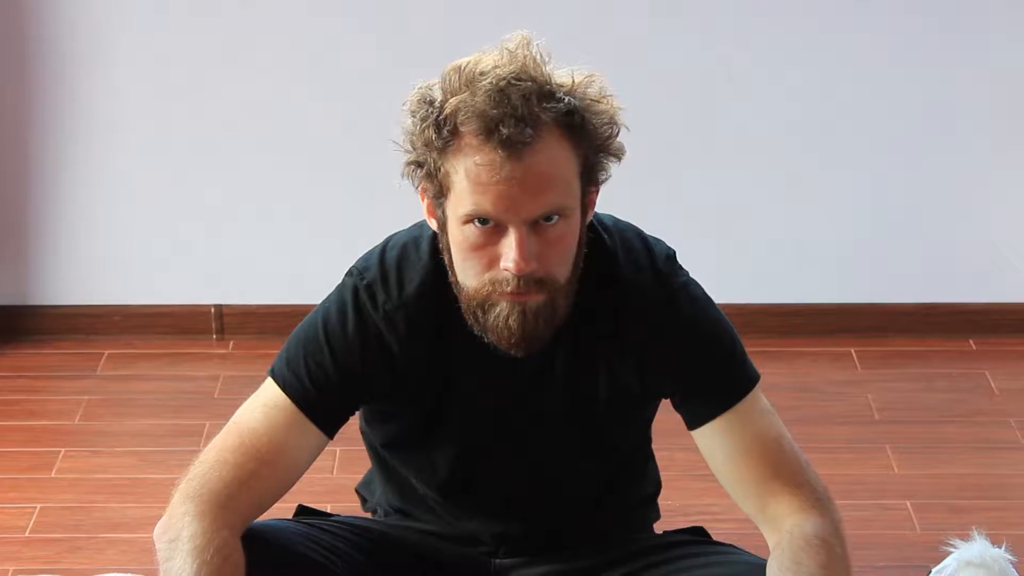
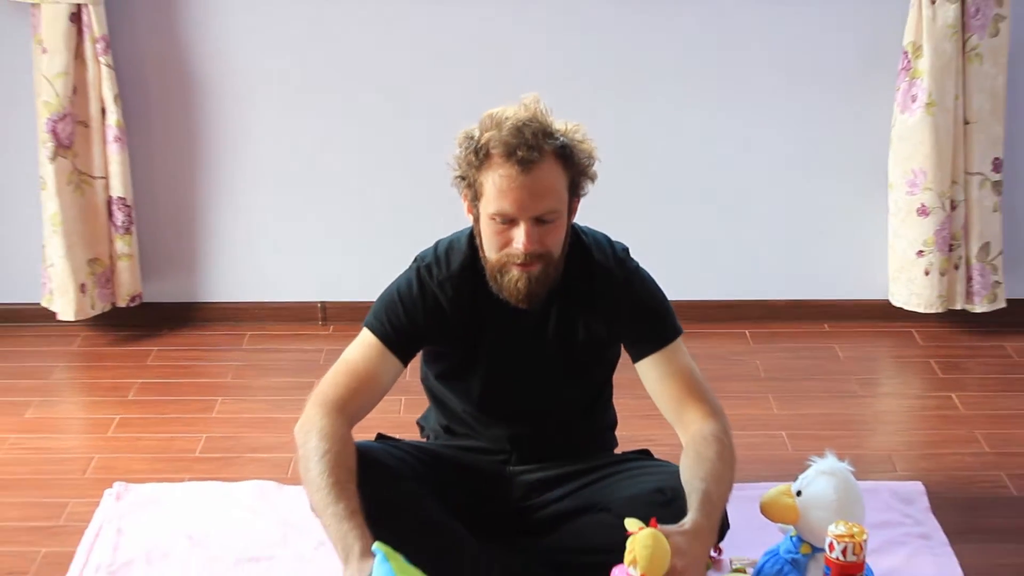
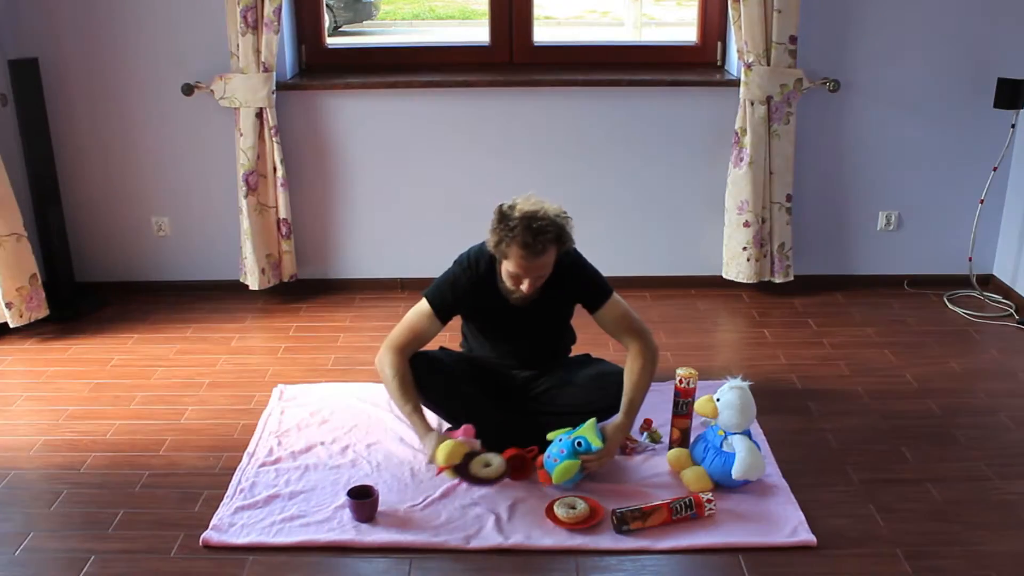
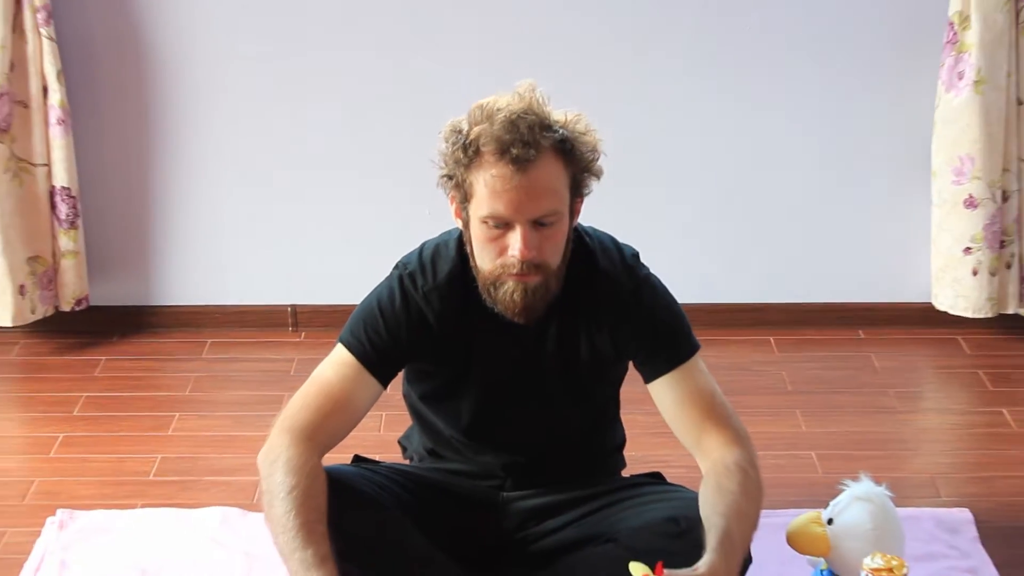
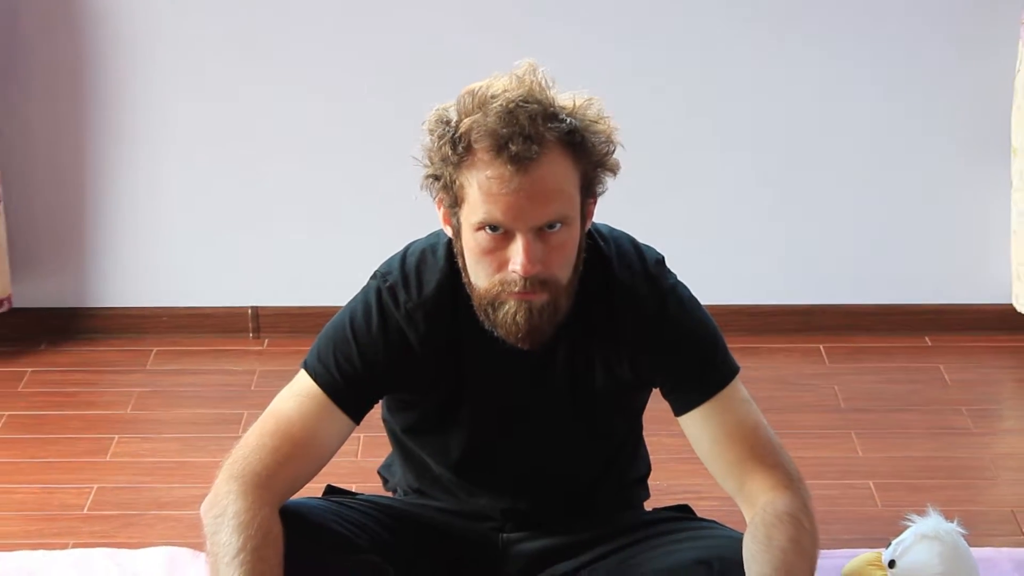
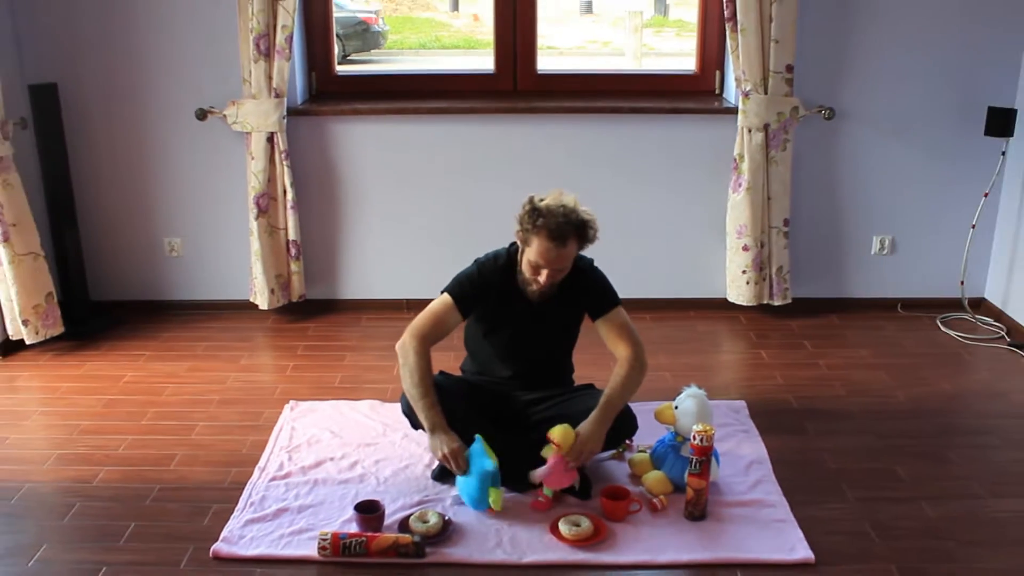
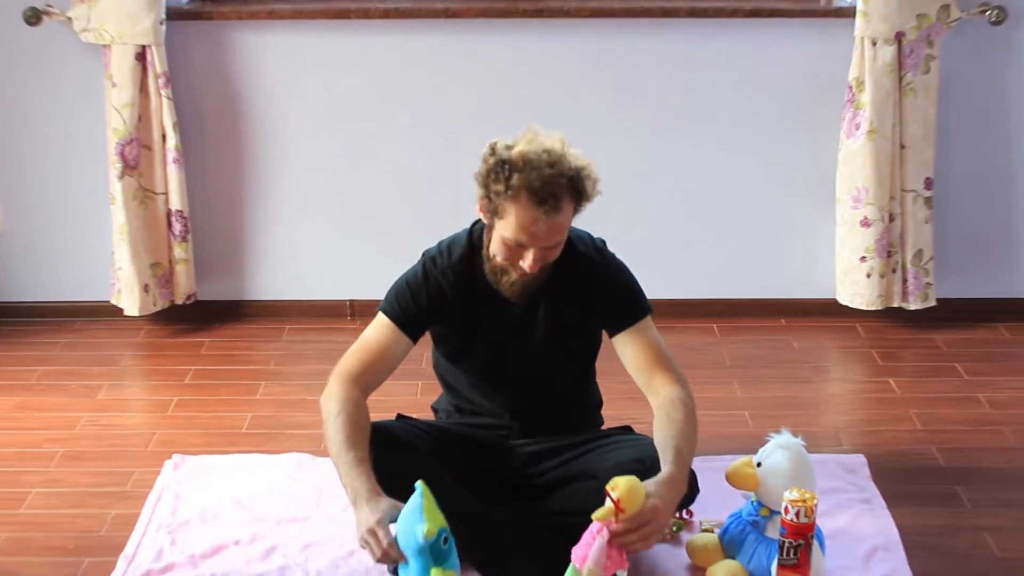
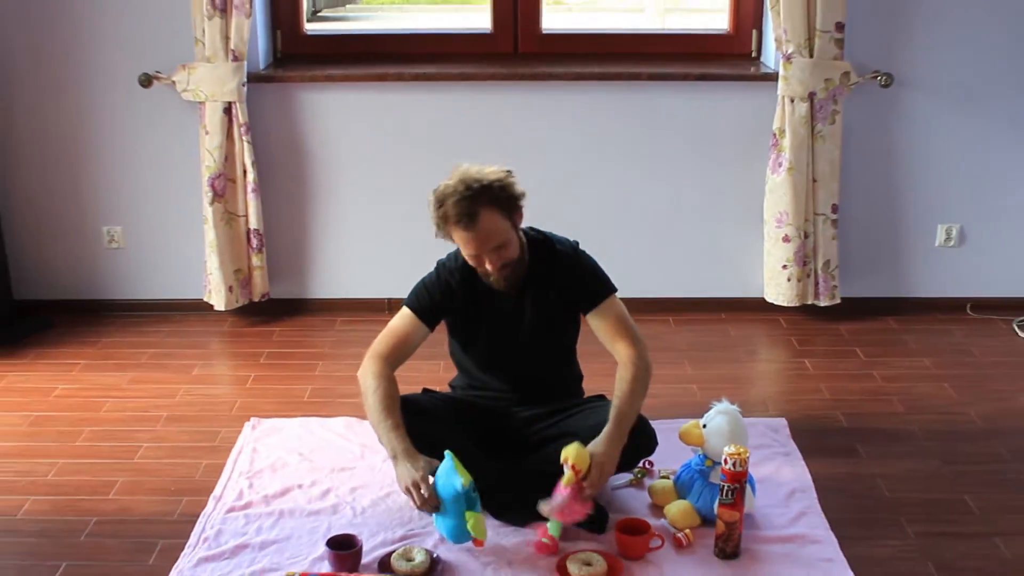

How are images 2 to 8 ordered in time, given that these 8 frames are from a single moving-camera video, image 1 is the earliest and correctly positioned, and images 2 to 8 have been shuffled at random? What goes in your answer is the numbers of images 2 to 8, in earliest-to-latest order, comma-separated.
5, 4, 2, 7, 8, 6, 3
